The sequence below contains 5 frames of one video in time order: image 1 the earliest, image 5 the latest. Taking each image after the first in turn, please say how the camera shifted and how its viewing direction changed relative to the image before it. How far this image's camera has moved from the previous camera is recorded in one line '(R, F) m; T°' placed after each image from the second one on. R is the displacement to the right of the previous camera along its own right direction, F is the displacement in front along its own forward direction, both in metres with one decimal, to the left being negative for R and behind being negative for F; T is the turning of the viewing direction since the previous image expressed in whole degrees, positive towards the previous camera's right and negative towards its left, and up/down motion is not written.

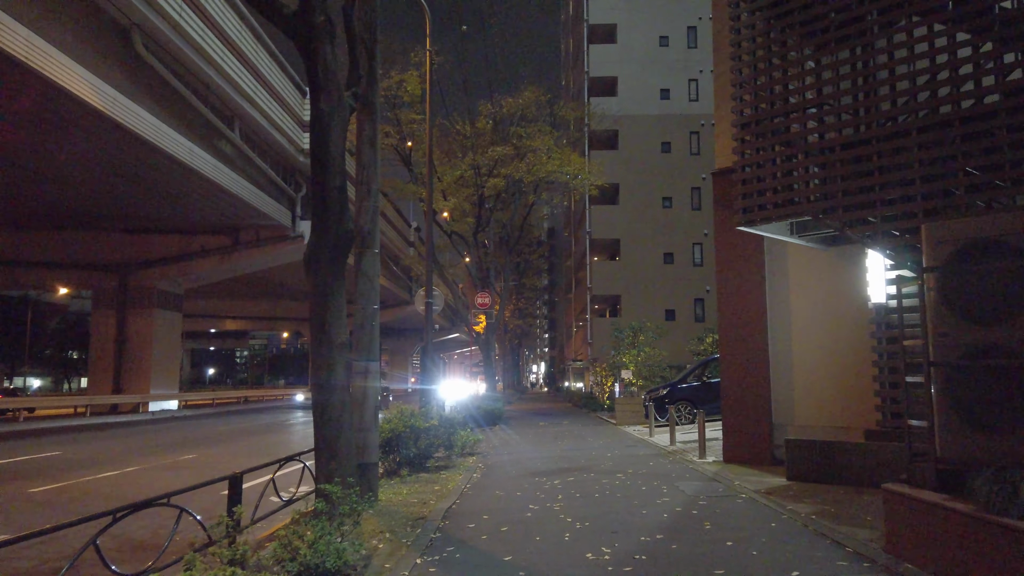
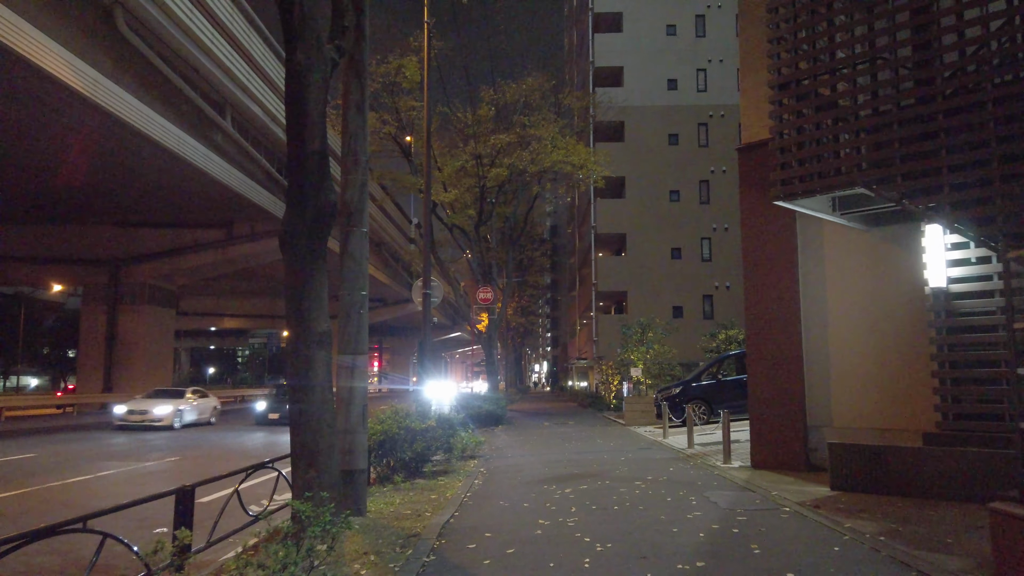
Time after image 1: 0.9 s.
(0.0, +1.0) m; 0°
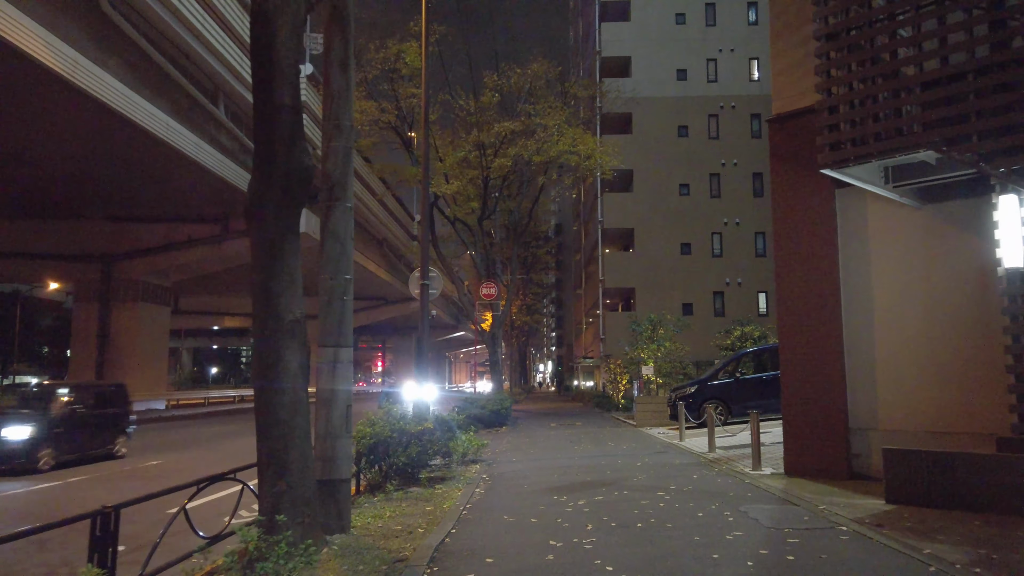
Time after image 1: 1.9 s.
(0.0, +1.0) m; 0°
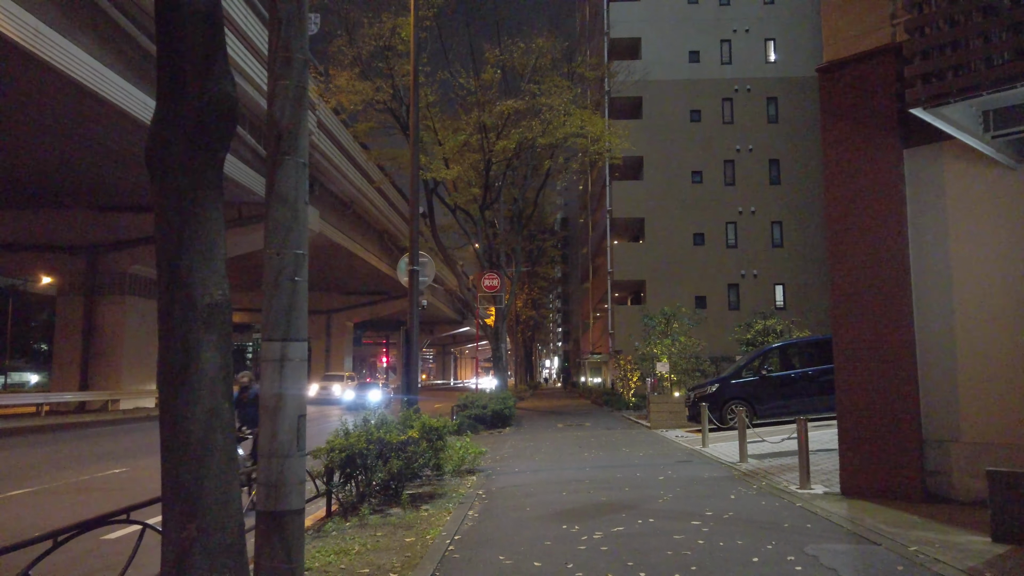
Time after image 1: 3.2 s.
(+0.1, +1.5) m; 0°
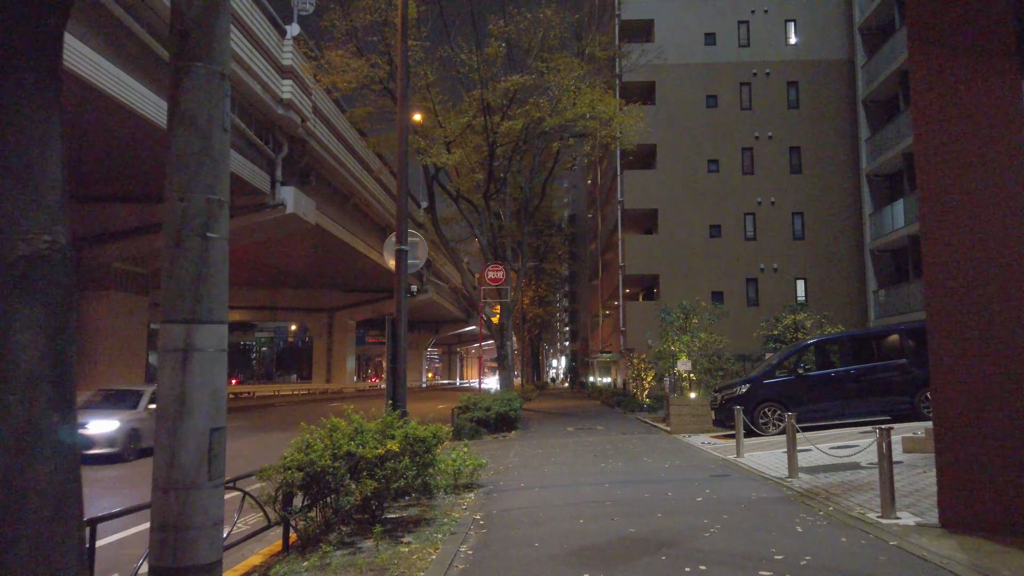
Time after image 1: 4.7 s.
(0.0, +1.6) m; -1°
